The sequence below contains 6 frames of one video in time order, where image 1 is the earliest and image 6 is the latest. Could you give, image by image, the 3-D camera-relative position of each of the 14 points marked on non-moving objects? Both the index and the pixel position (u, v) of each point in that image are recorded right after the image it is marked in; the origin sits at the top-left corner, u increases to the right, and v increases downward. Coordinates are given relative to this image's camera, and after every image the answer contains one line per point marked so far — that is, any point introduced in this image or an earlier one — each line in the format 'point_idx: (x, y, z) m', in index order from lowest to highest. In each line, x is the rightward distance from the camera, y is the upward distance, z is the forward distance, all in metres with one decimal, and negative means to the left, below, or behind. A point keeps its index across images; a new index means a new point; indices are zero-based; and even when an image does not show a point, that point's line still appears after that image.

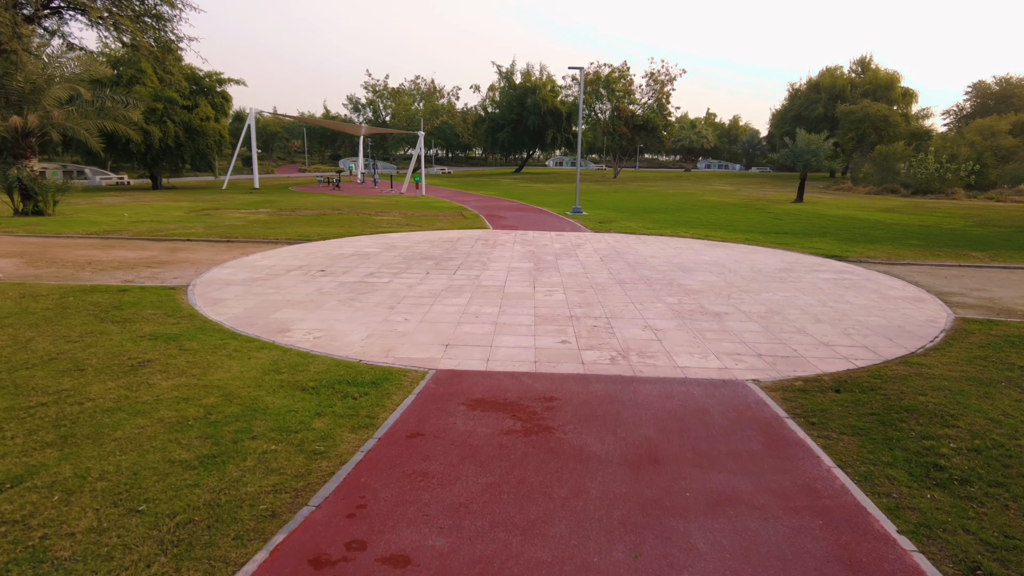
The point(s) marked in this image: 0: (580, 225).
0: (+2.0, +1.9, +19.4) m
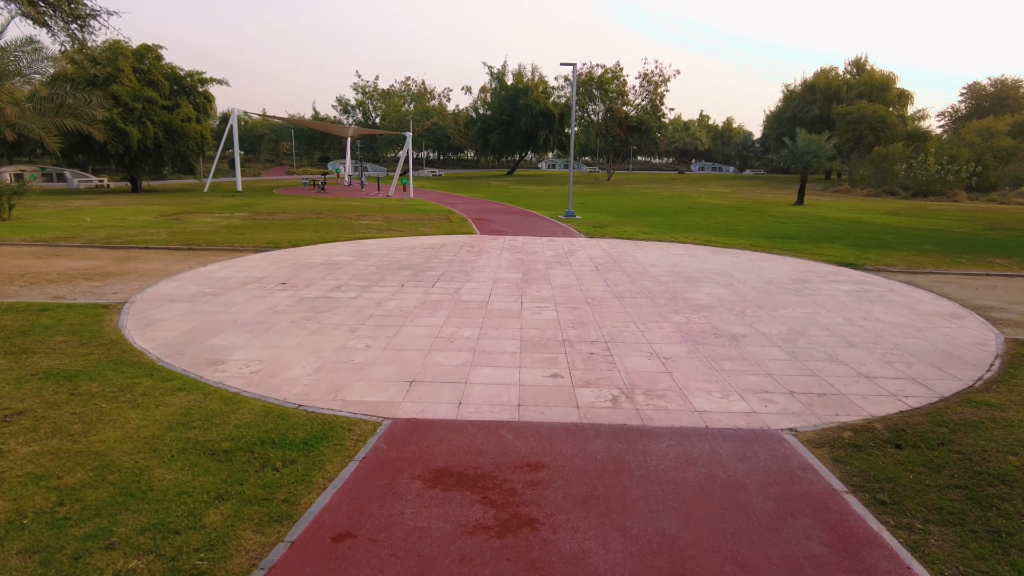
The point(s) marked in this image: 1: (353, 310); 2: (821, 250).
0: (+1.7, +1.6, +18.3) m
1: (-2.0, -0.3, +8.1) m
2: (+7.0, +0.8, +14.9) m
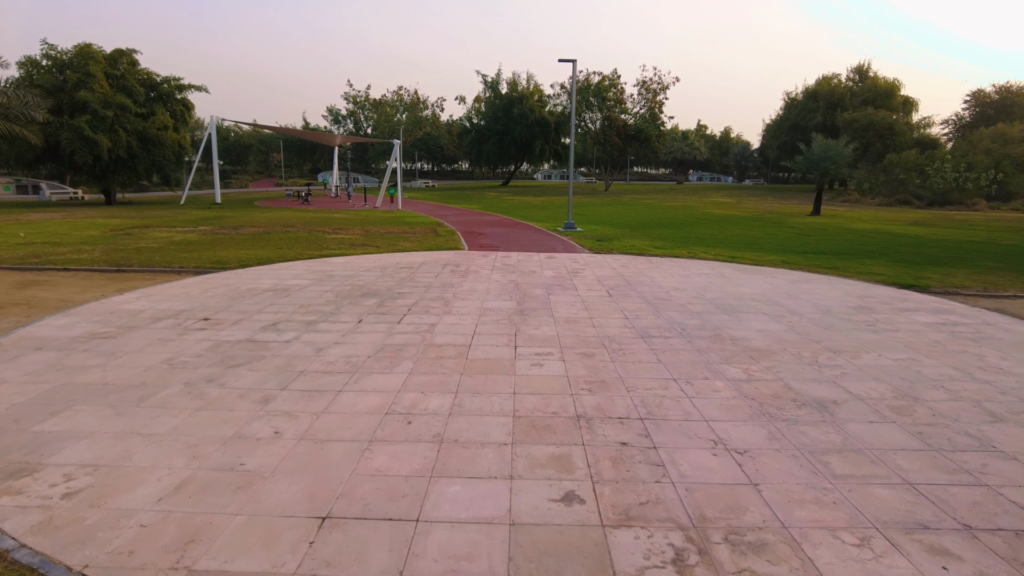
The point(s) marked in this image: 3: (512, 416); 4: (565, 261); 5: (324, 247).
0: (+1.5, +1.1, +16.1) m
1: (-2.0, -0.7, +5.8) m
2: (+6.8, +0.4, +12.7) m
3: (0.0, -0.9, +4.6) m
4: (+1.0, +0.5, +12.7) m
5: (-4.2, +0.9, +14.8) m
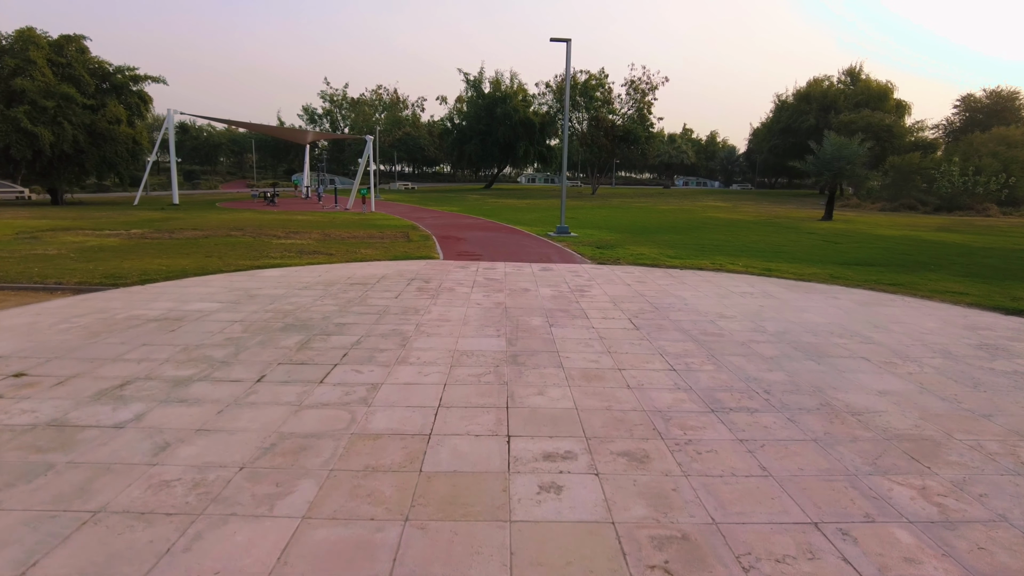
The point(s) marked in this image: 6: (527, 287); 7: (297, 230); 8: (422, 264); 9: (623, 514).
0: (+1.2, +0.7, +13.4) m
1: (-2.1, -0.9, +3.1) m
2: (+6.6, +0.1, +10.2) m
3: (0.0, -1.1, +1.9) m
4: (+0.8, +0.2, +10.1) m
5: (-4.5, +0.6, +12.1) m
6: (+0.2, 0.0, +9.0) m
7: (-5.8, +1.6, +18.0) m
8: (-1.5, +0.4, +10.7) m
9: (+0.5, -1.0, +2.9) m
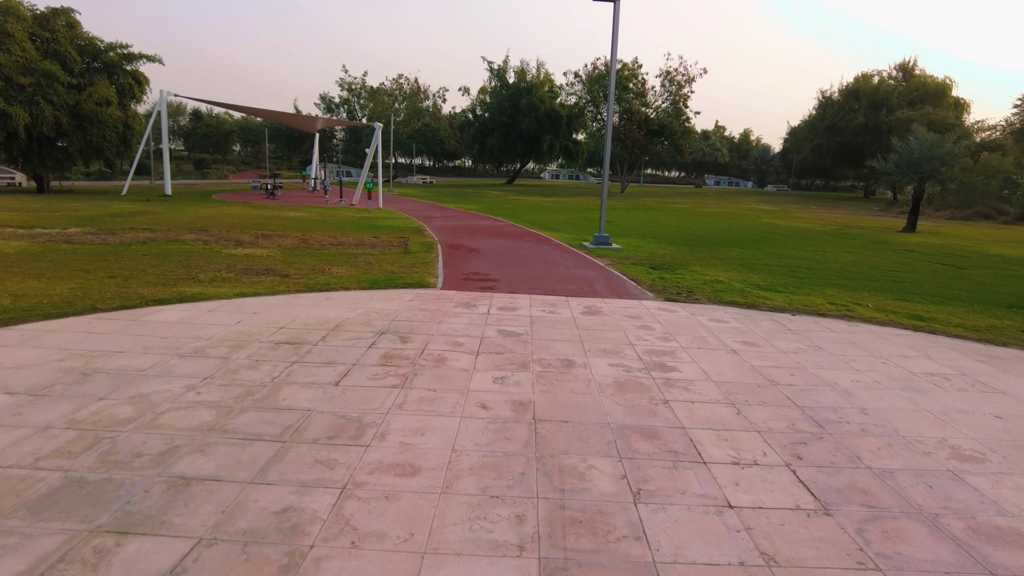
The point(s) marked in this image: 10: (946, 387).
0: (+1.6, +0.2, +9.8) m
1: (-2.0, -1.5, -0.4) m
2: (+6.9, -0.7, +6.4) m
3: (0.0, -1.8, -1.7) m
4: (+1.1, -0.4, +6.5) m
5: (-4.2, +0.2, +8.6) m
6: (+0.4, -0.6, +5.4) m
7: (-5.3, +1.2, +14.5) m
8: (-1.1, -0.1, +7.2) m
9: (+0.5, -1.6, -0.7) m
10: (+3.4, -0.7, +5.1) m
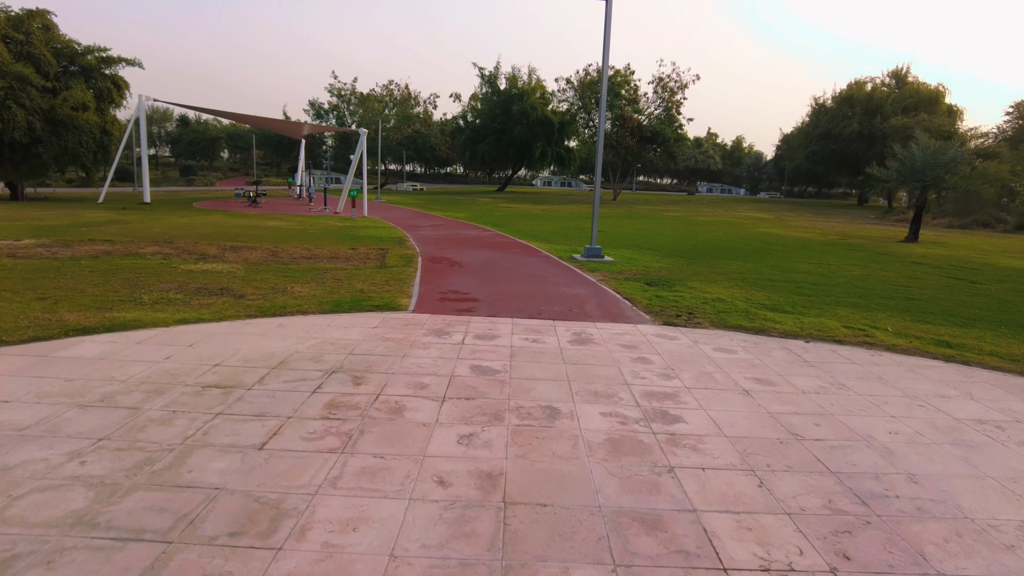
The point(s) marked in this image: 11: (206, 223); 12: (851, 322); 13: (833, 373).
0: (+1.4, -0.1, +9.0) m
1: (-2.1, -1.6, -1.3) m
2: (+6.7, -0.9, +5.6) m
3: (-0.1, -1.9, -2.6) m
4: (+0.9, -0.6, +5.6) m
5: (-4.4, -0.1, +7.7) m
6: (+0.3, -0.8, +4.5) m
7: (-5.6, +0.9, +13.6) m
8: (-1.3, -0.4, +6.3) m
9: (+0.4, -1.8, -1.5) m
10: (+3.2, -0.9, +4.3) m
11: (-9.1, +2.0, +19.6) m
12: (+4.0, -0.4, +7.8) m
13: (+2.7, -0.7, +5.7) m
